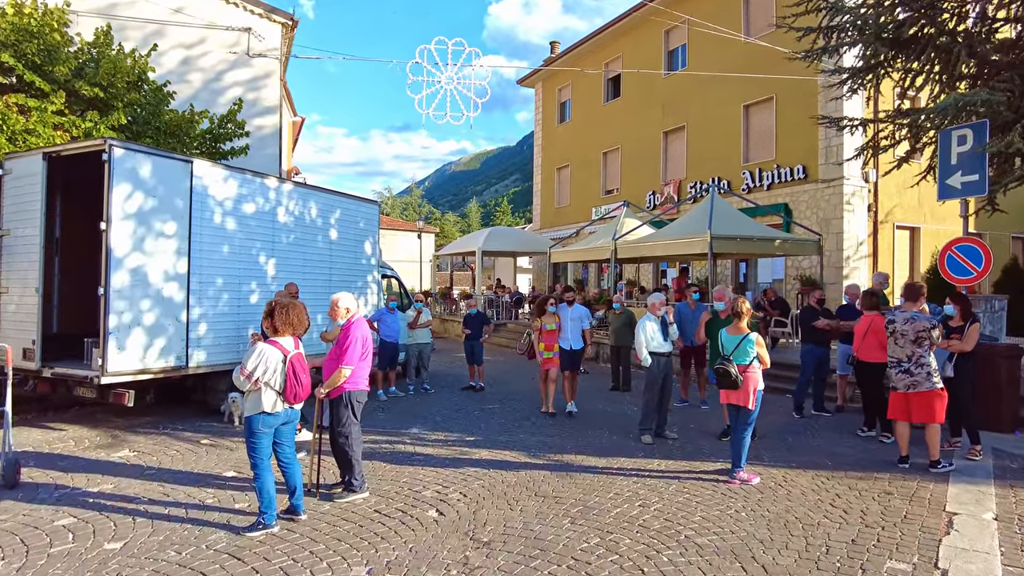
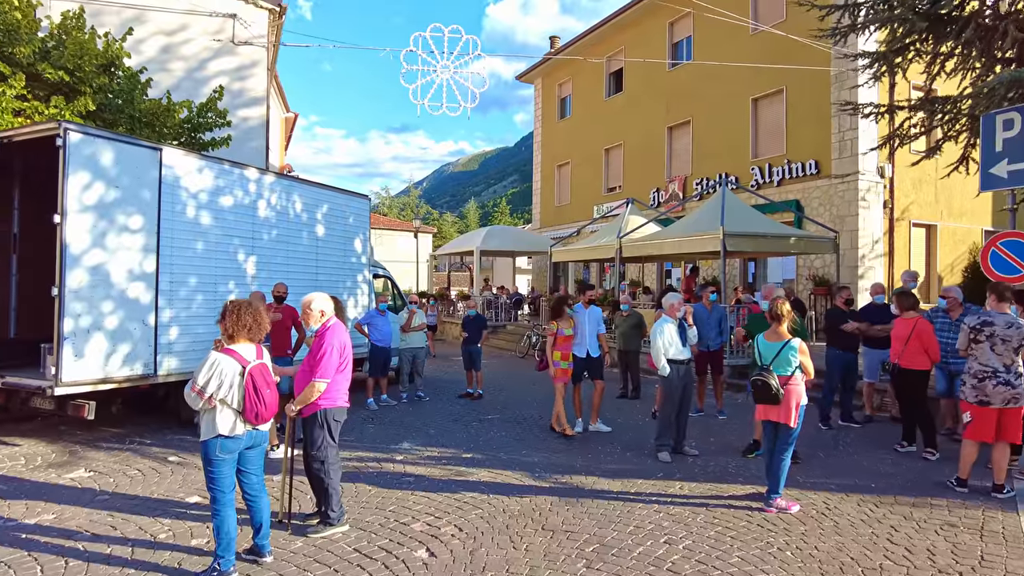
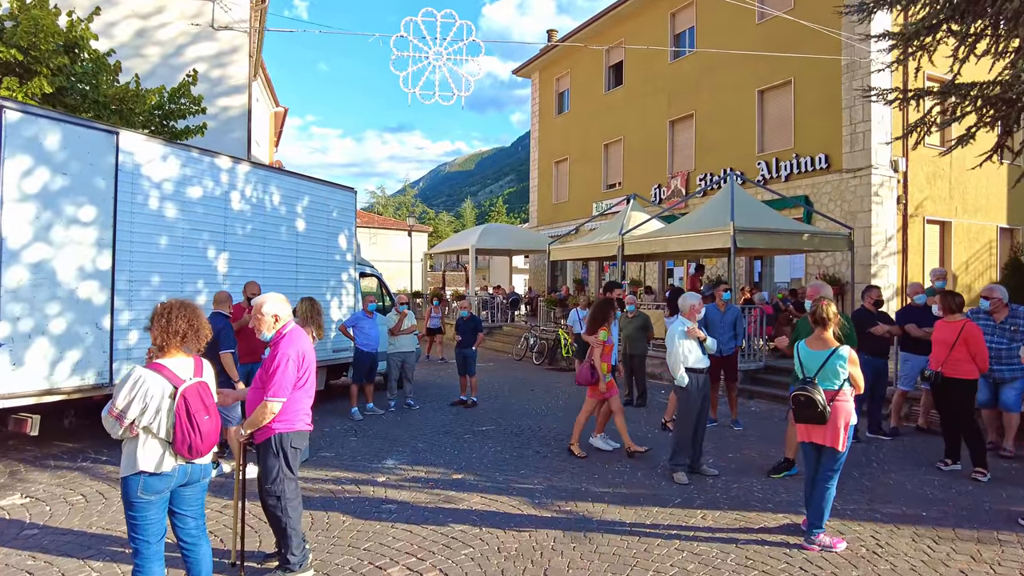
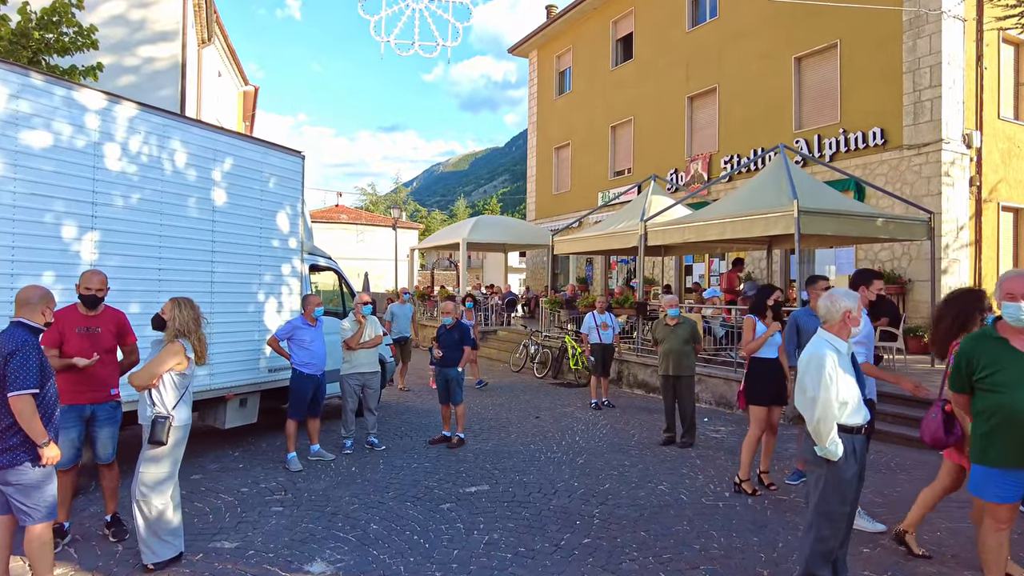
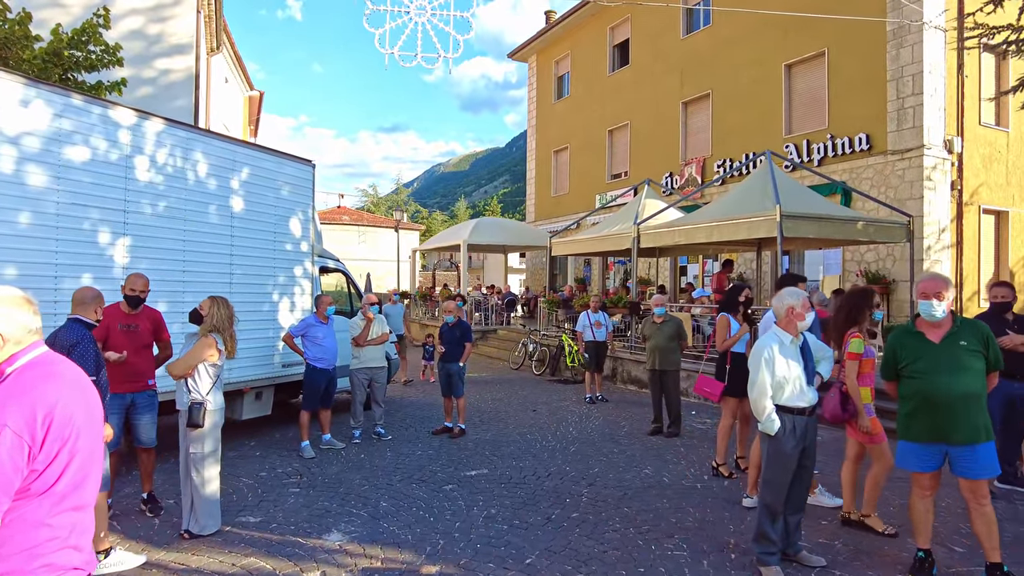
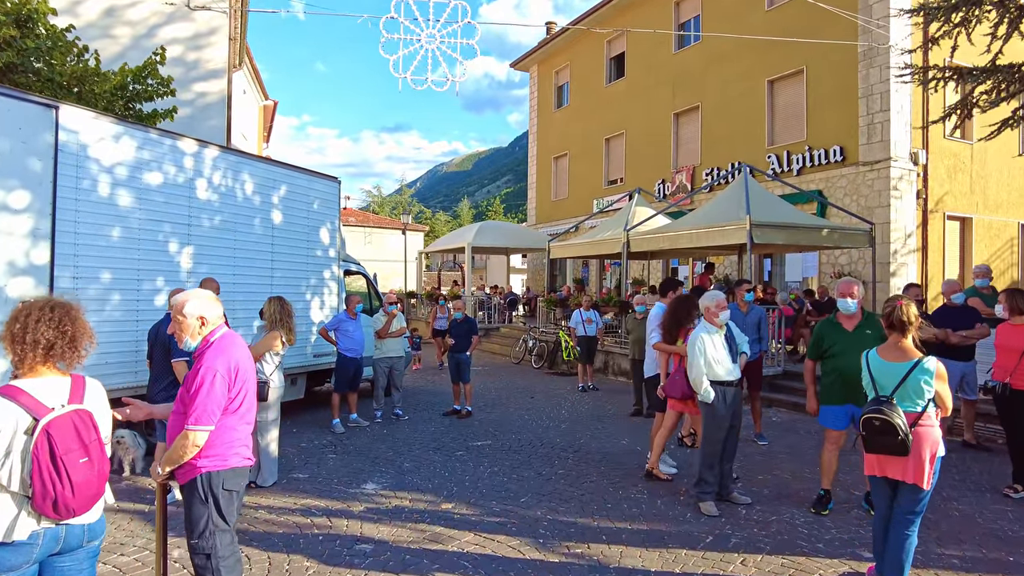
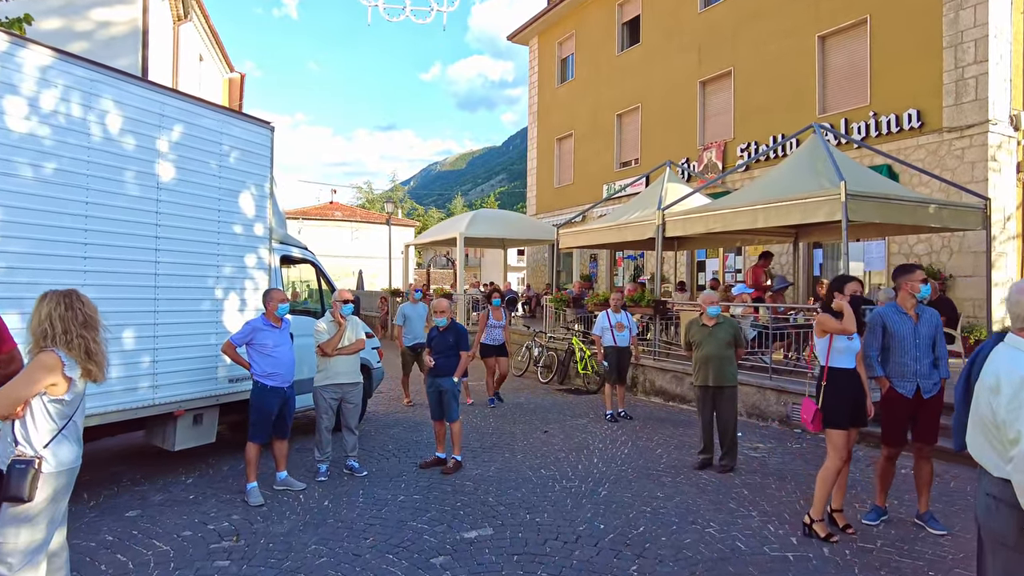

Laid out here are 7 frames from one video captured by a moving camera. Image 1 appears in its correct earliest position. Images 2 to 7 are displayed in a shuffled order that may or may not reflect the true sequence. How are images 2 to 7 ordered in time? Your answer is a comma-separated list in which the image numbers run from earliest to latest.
2, 3, 6, 5, 4, 7
